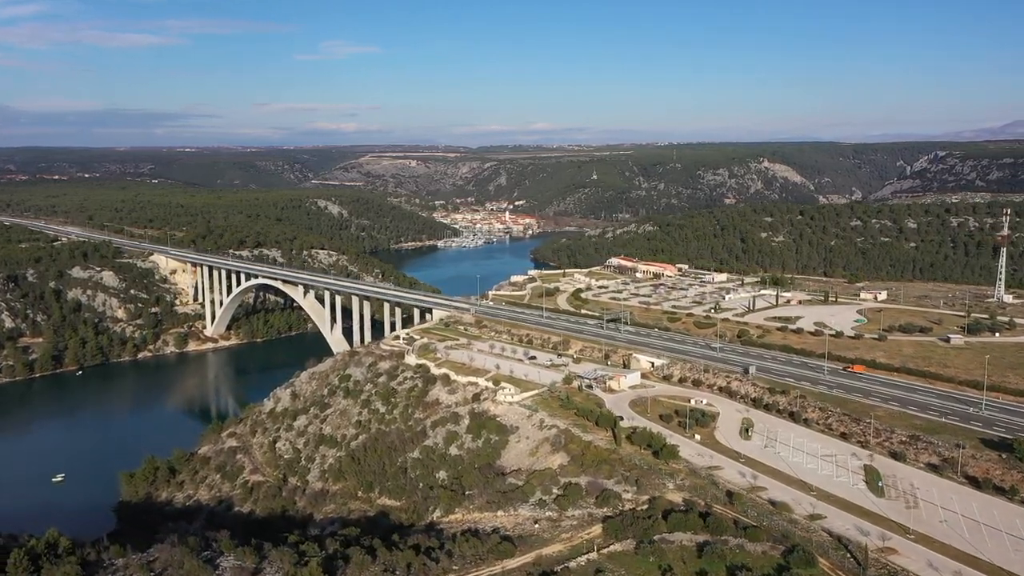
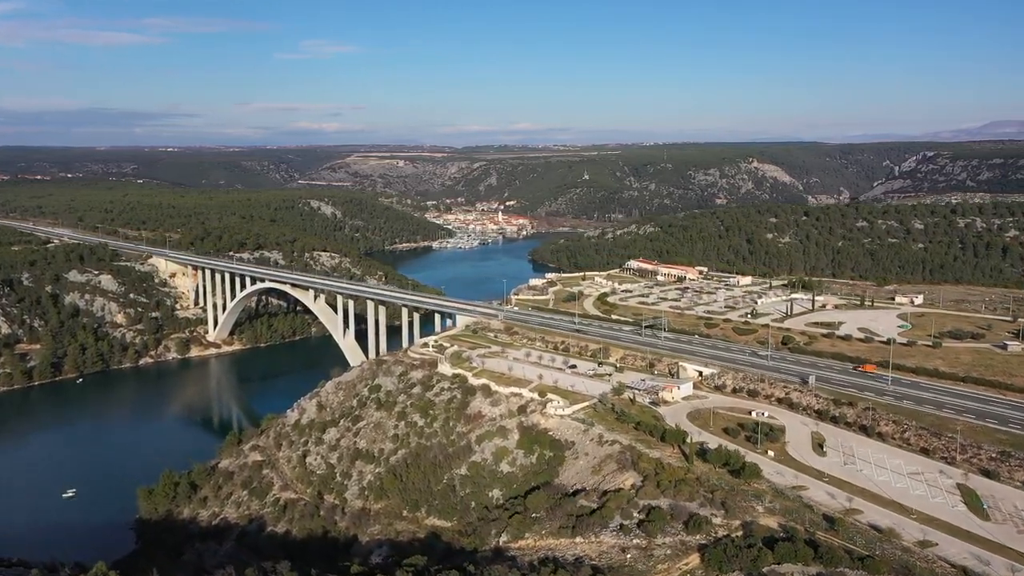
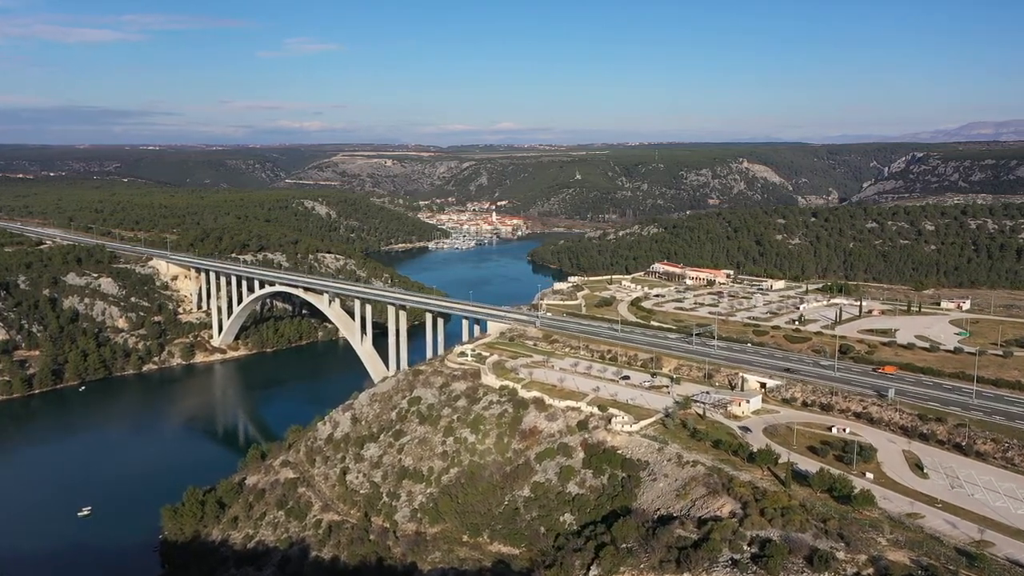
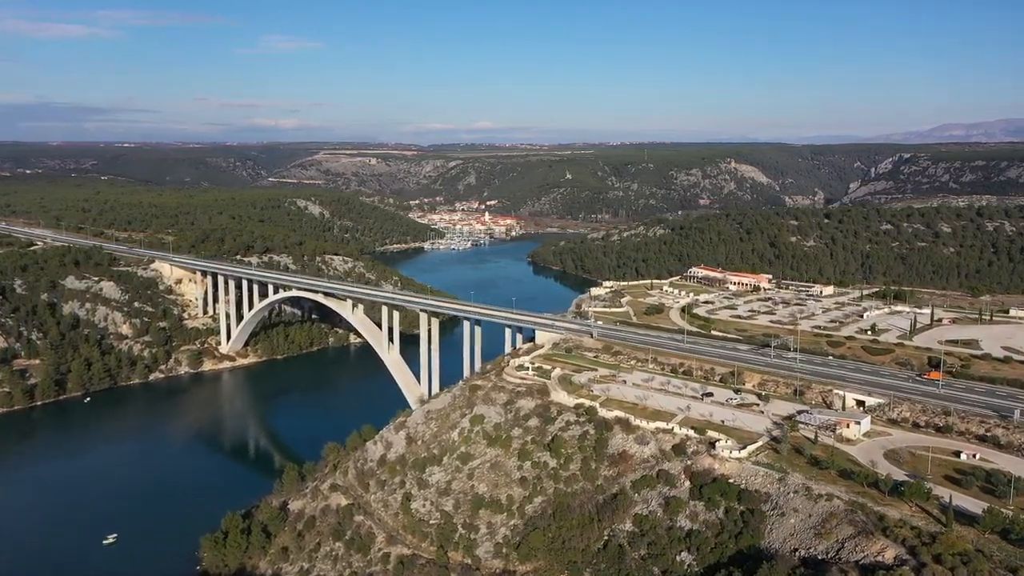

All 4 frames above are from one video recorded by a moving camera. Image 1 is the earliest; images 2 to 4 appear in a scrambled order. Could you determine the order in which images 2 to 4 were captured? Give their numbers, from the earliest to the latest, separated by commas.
2, 3, 4
